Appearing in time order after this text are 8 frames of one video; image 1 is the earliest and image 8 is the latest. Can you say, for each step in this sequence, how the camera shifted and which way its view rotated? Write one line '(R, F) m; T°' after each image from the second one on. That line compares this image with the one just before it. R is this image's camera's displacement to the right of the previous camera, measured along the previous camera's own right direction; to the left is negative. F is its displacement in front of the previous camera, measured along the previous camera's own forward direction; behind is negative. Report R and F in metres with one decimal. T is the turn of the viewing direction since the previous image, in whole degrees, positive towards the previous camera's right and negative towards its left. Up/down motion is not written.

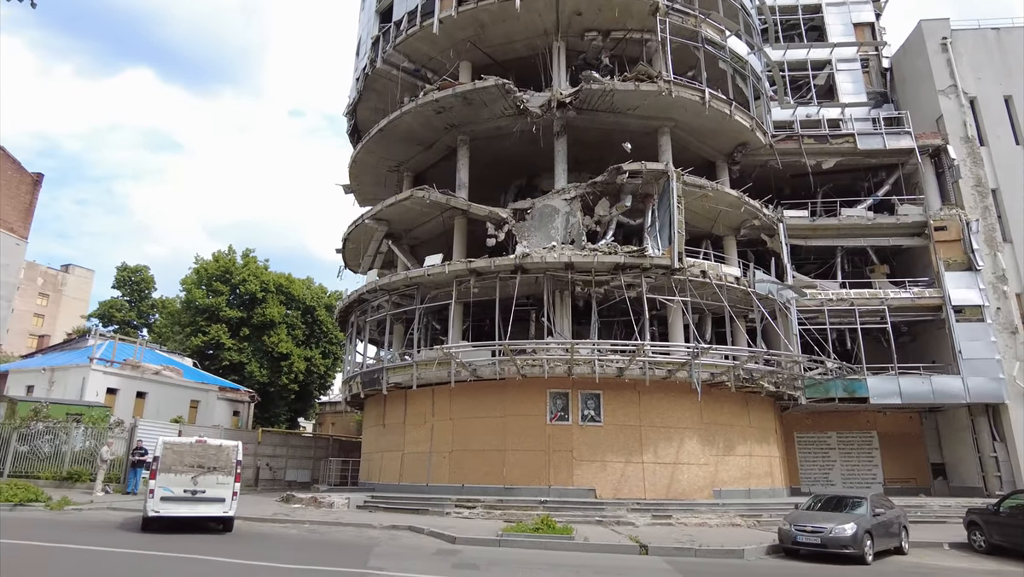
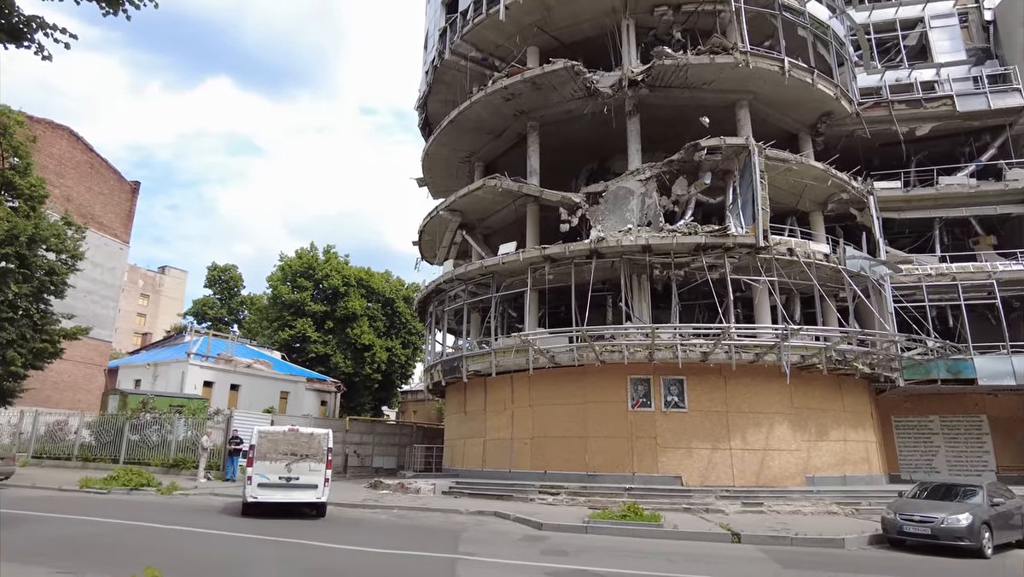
(-0.1, +0.1) m; -6°
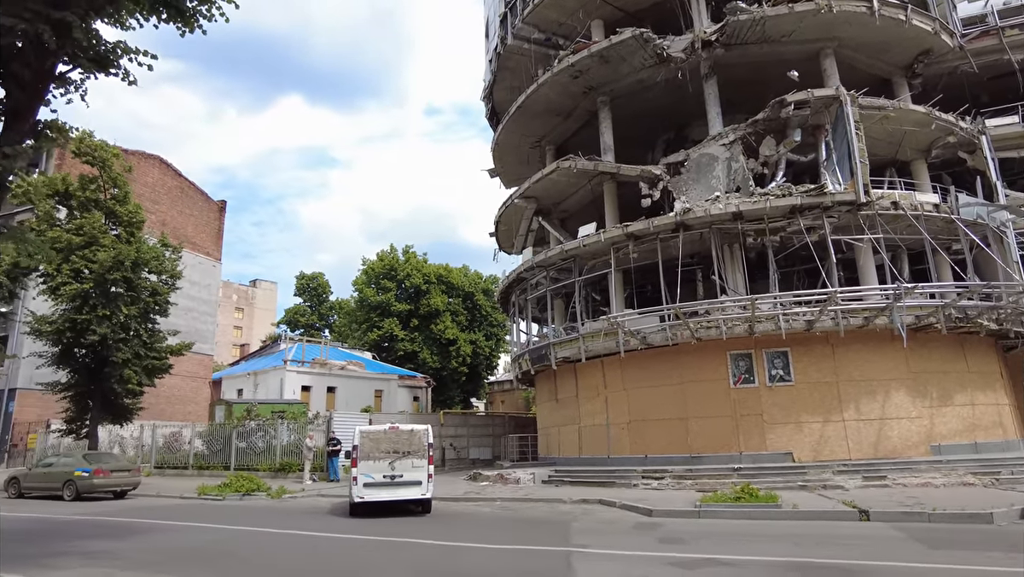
(-0.2, +0.4) m; -7°
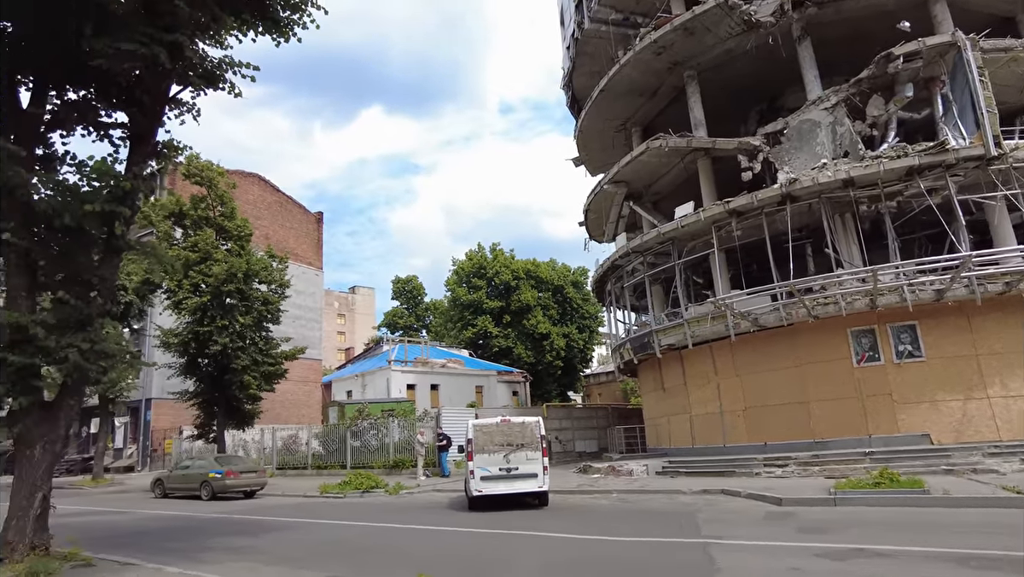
(-0.3, +0.3) m; -8°
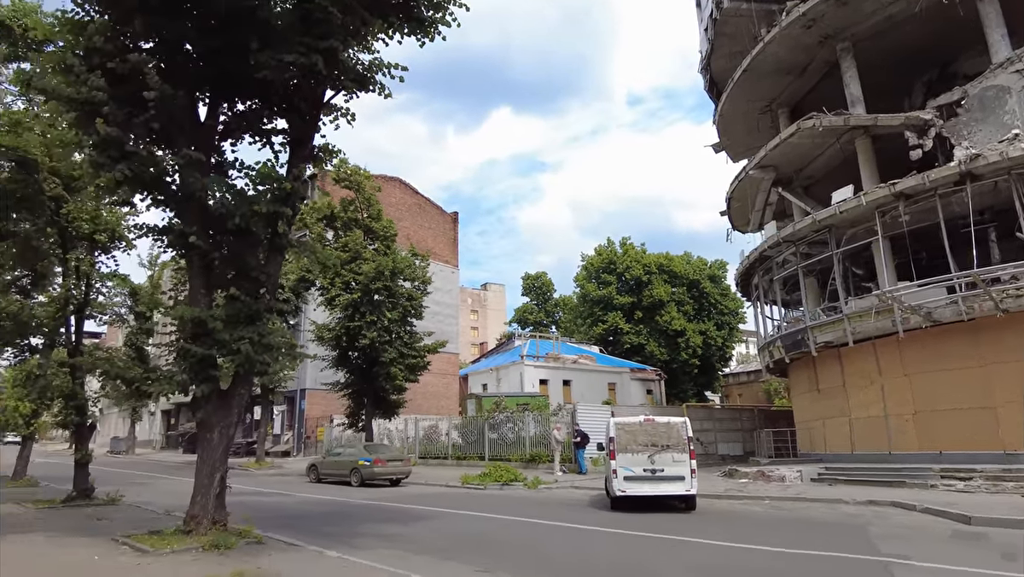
(-0.2, +0.2) m; -11°
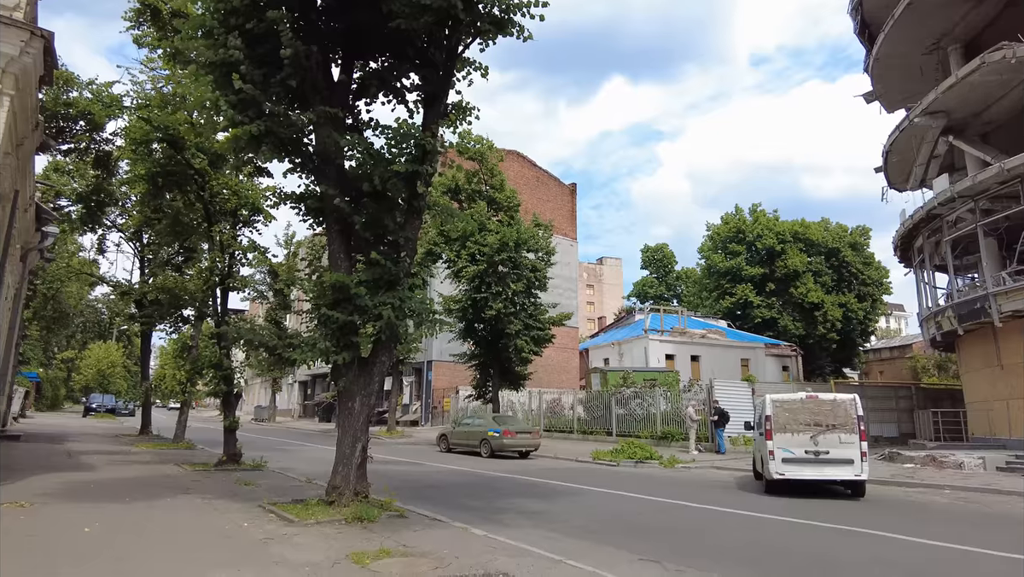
(-0.5, +0.7) m; -10°
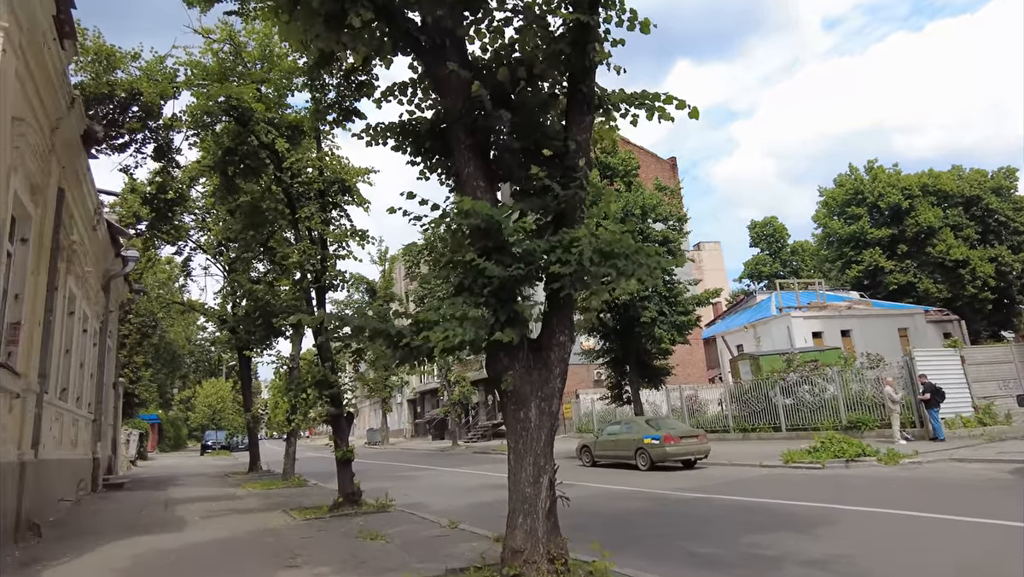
(-1.3, +3.2) m; -7°
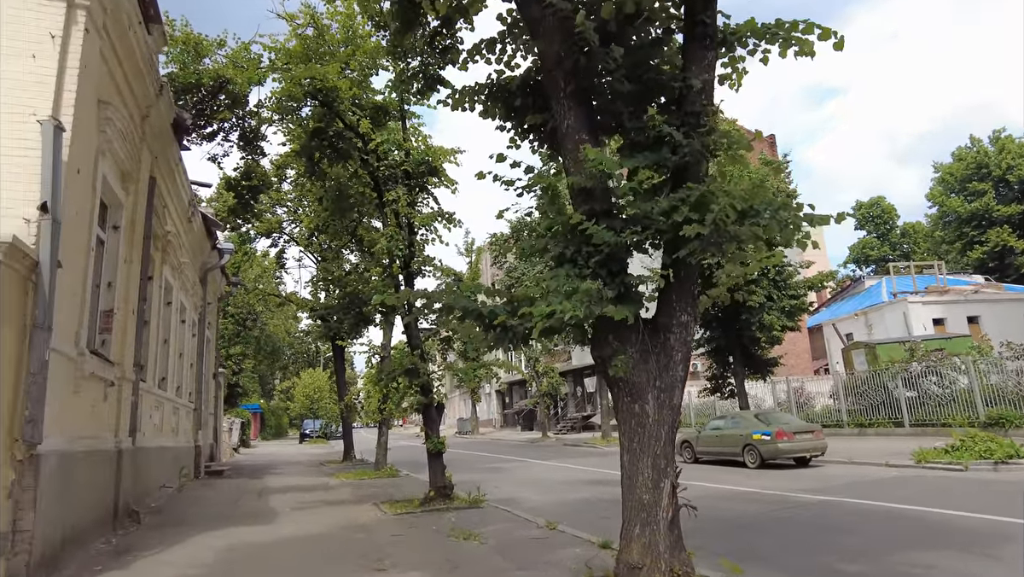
(-0.2, +0.7) m; -7°
